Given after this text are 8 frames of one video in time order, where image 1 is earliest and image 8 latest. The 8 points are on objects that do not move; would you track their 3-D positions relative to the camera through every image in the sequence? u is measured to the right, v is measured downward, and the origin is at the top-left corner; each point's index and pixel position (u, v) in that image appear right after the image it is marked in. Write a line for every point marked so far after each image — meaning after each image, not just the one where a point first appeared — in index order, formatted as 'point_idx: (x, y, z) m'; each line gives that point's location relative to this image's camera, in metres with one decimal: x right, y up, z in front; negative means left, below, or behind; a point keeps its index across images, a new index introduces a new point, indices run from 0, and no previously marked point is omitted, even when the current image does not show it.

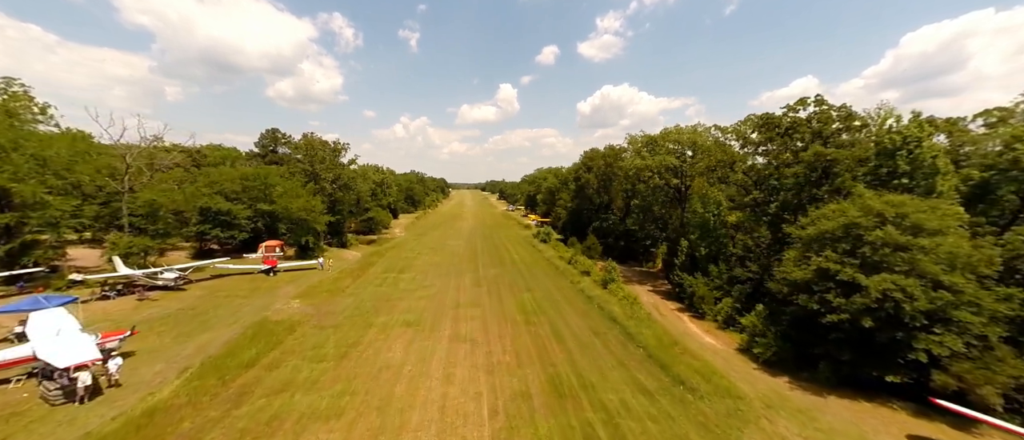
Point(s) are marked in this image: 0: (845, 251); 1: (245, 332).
0: (+11.6, -1.1, +14.1) m
1: (-12.1, -5.1, +18.3) m
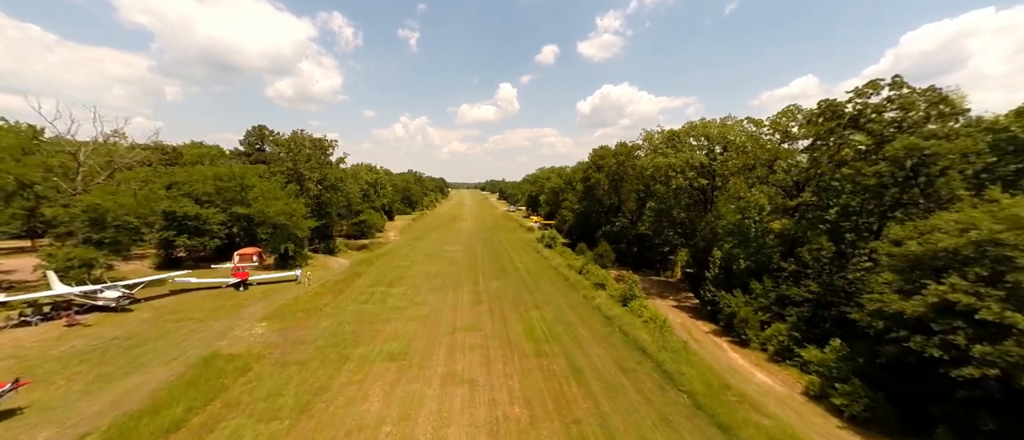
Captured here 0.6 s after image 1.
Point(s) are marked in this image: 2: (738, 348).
0: (+11.9, -1.5, +10.3) m
1: (-11.8, -5.5, +14.5) m
2: (+10.6, -6.0, +19.0) m
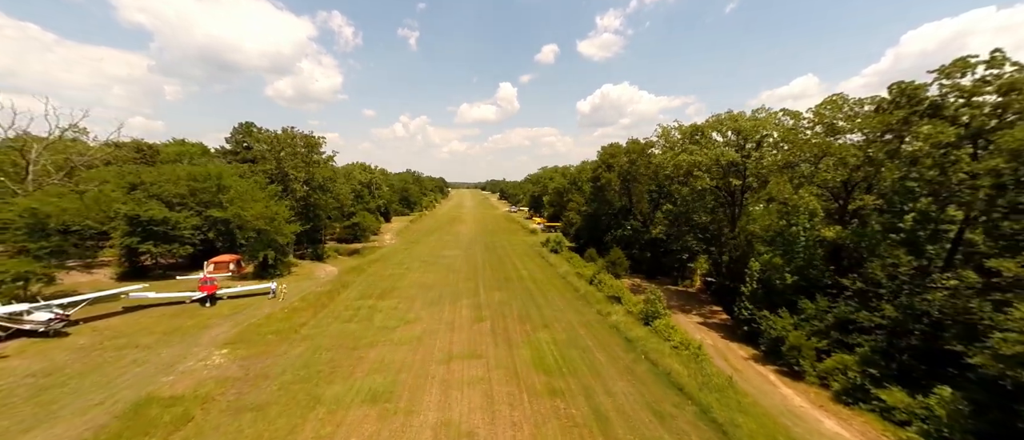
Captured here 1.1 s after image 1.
0: (+12.2, -1.8, +7.2) m
1: (-11.5, -5.9, +11.3) m
2: (+10.9, -6.4, +15.9) m
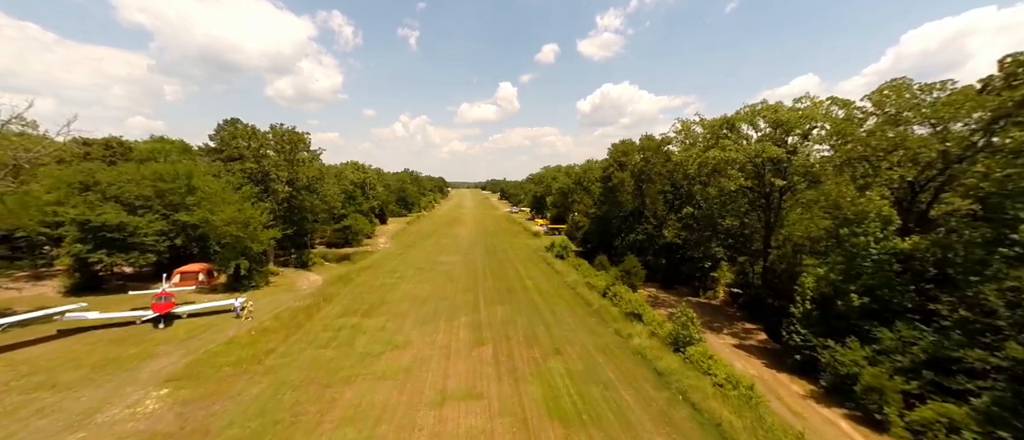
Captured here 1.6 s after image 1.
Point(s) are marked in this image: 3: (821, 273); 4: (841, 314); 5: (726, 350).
0: (+12.5, -2.2, +3.9) m
1: (-11.3, -6.2, +8.1) m
2: (+11.2, -6.7, +12.6) m
3: (+12.8, -2.2, +16.7) m
4: (+12.7, -3.6, +15.6) m
5: (+10.2, -6.2, +19.2) m
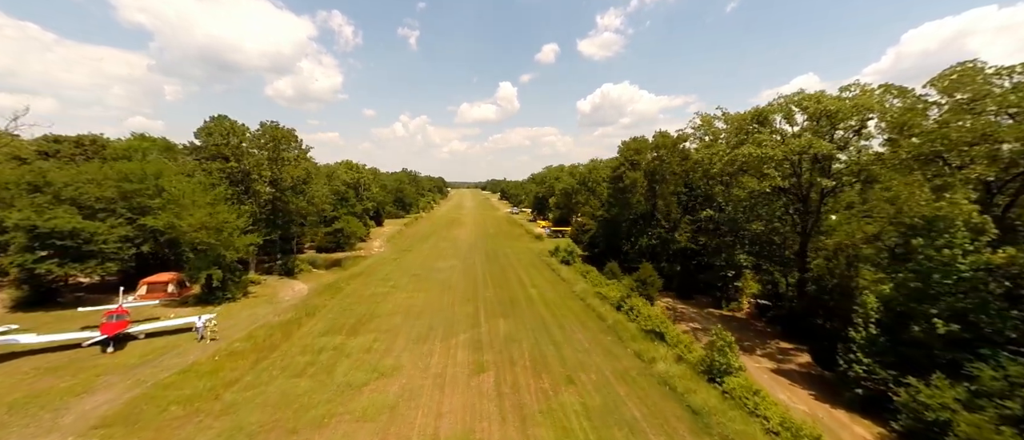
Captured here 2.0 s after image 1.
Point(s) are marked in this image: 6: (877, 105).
0: (+12.7, -2.4, +1.2) m
1: (-11.0, -6.5, +5.4) m
2: (+11.4, -7.0, +9.9) m
3: (+13.0, -2.5, +14.0) m
4: (+12.9, -3.9, +12.9) m
5: (+10.4, -6.4, +16.5) m
6: (+15.5, +4.9, +17.3) m
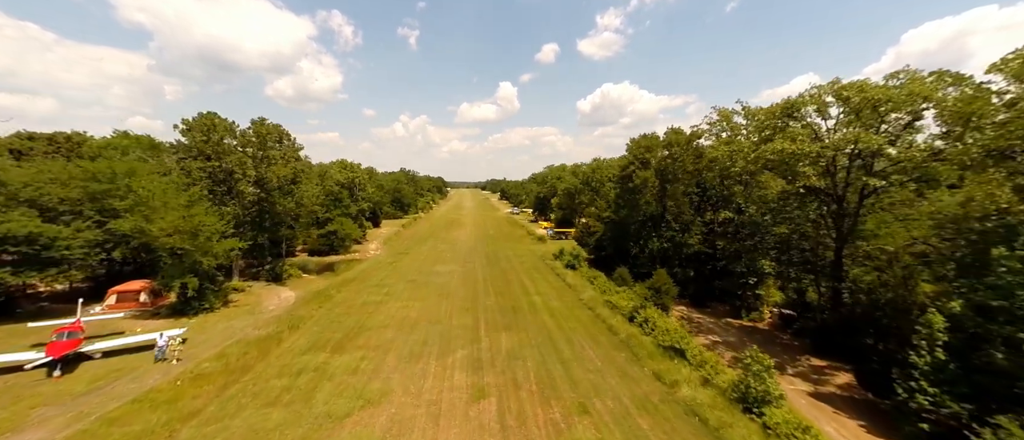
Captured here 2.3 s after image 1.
0: (+12.9, -2.6, -0.9) m
1: (-10.9, -6.7, +3.3) m
2: (+11.6, -7.1, +7.8) m
3: (+13.1, -2.6, +11.9) m
4: (+13.1, -4.0, +10.8) m
5: (+10.5, -6.6, +14.5) m
6: (+15.7, +4.7, +15.2) m
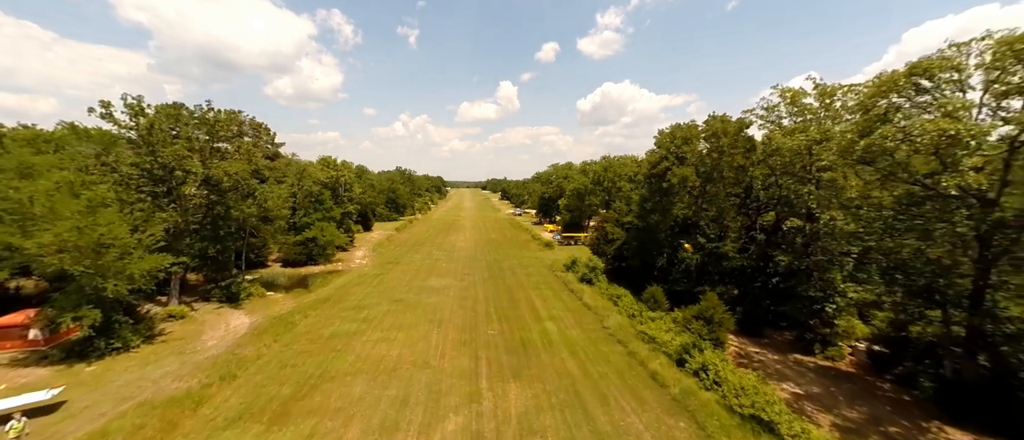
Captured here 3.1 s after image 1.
0: (+13.3, -3.1, -6.4) m
1: (-10.4, -7.2, -2.2) m
2: (+12.0, -7.6, +2.3) m
3: (+13.6, -3.1, +6.4) m
4: (+13.5, -4.5, +5.4) m
5: (+11.0, -7.1, +9.0) m
6: (+16.1, +4.2, +9.7) m
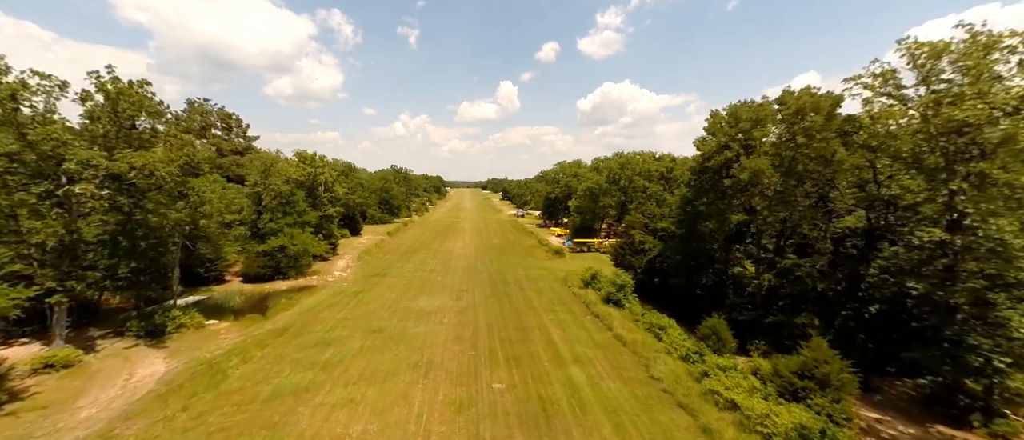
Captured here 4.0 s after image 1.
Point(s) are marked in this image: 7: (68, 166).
0: (+13.9, -3.5, -12.5) m
1: (-9.9, -7.6, -8.3) m
2: (+12.5, -8.0, -3.8) m
3: (+14.1, -3.5, +0.3) m
4: (+14.1, -4.9, -0.8) m
5: (+11.5, -7.5, +2.9) m
6: (+16.7, +3.9, +3.6) m
7: (-18.6, +2.3, +17.5) m
